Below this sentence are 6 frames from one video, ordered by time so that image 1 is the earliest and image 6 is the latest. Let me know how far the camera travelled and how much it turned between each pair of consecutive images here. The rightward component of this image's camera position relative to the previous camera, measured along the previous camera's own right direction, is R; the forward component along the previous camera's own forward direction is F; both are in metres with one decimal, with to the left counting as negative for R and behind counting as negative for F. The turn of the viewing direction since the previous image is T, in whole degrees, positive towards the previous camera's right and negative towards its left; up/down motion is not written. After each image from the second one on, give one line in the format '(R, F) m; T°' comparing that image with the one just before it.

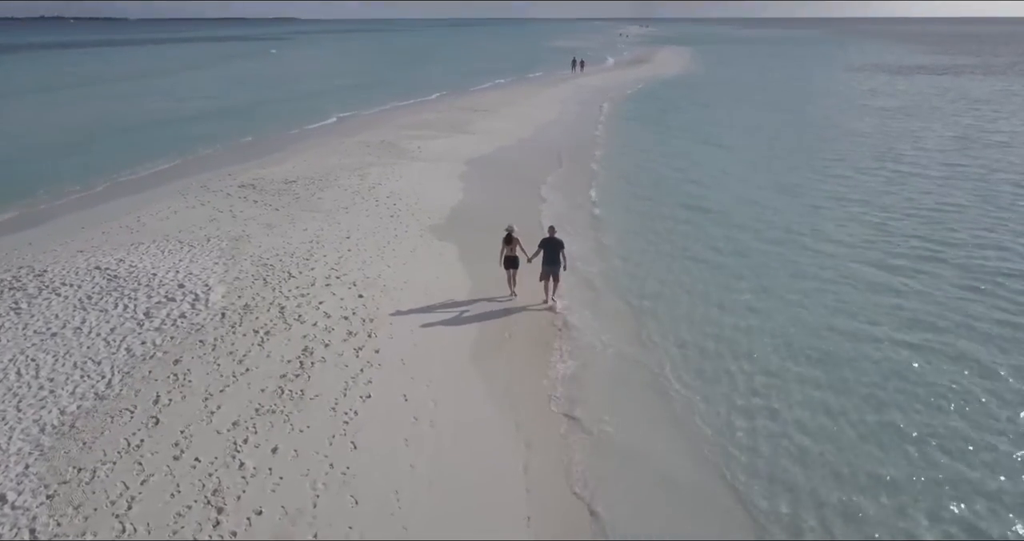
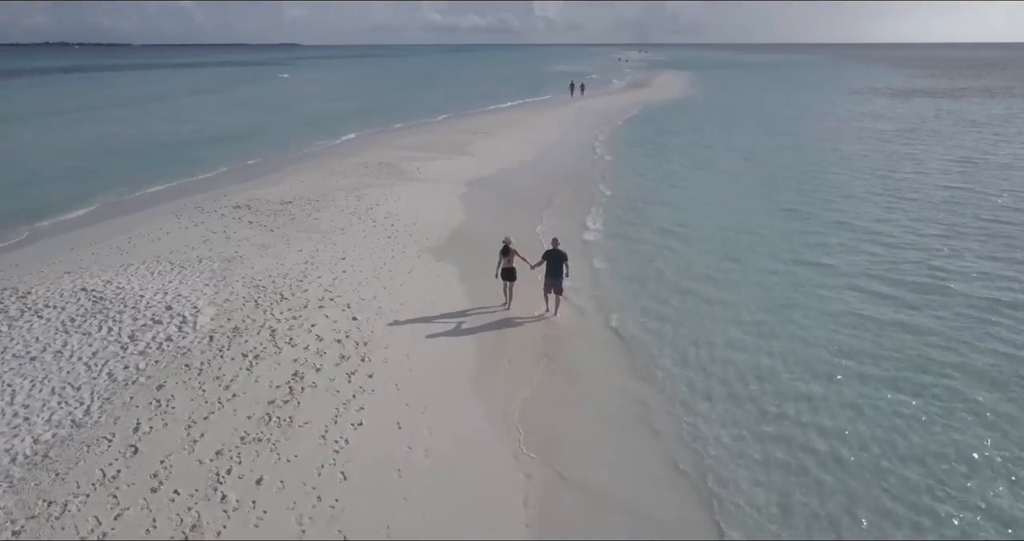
(0.0, +0.3) m; 0°
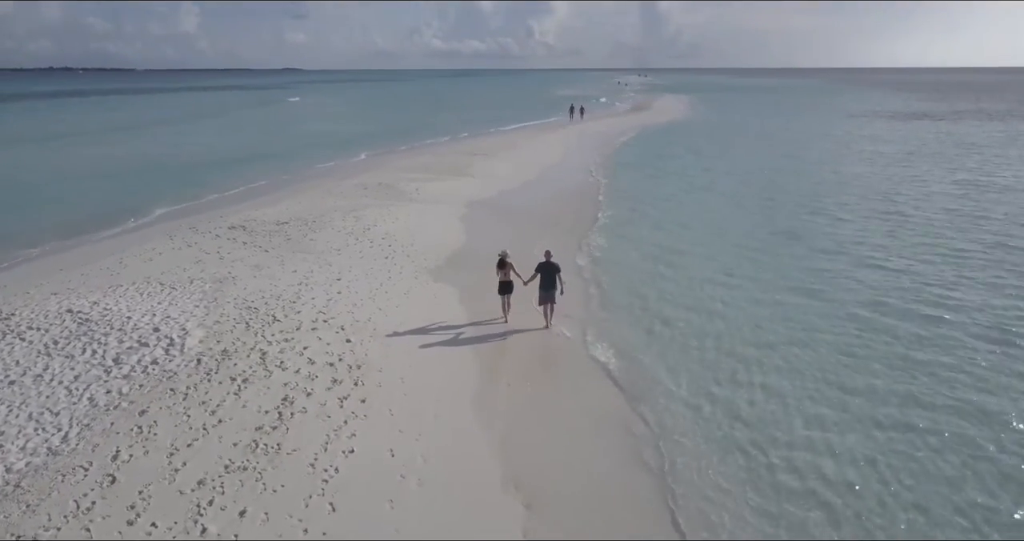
(0.0, +0.3) m; 0°
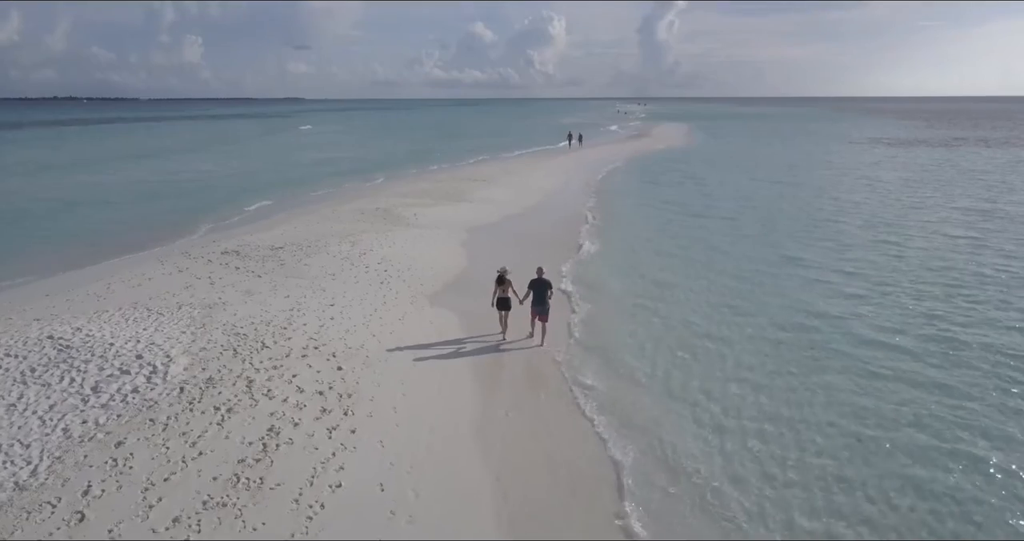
(0.0, +0.4) m; 0°
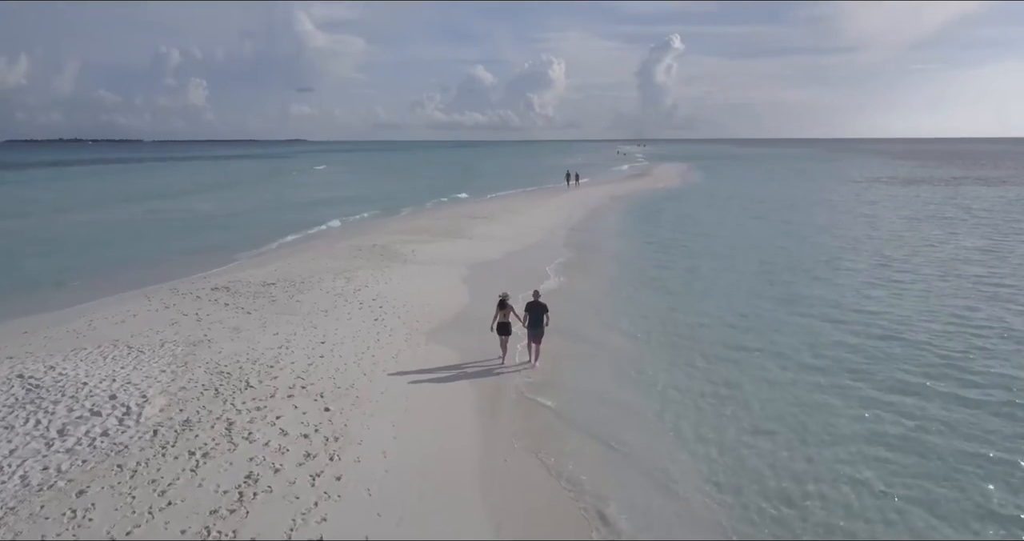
(0.0, +0.5) m; 0°
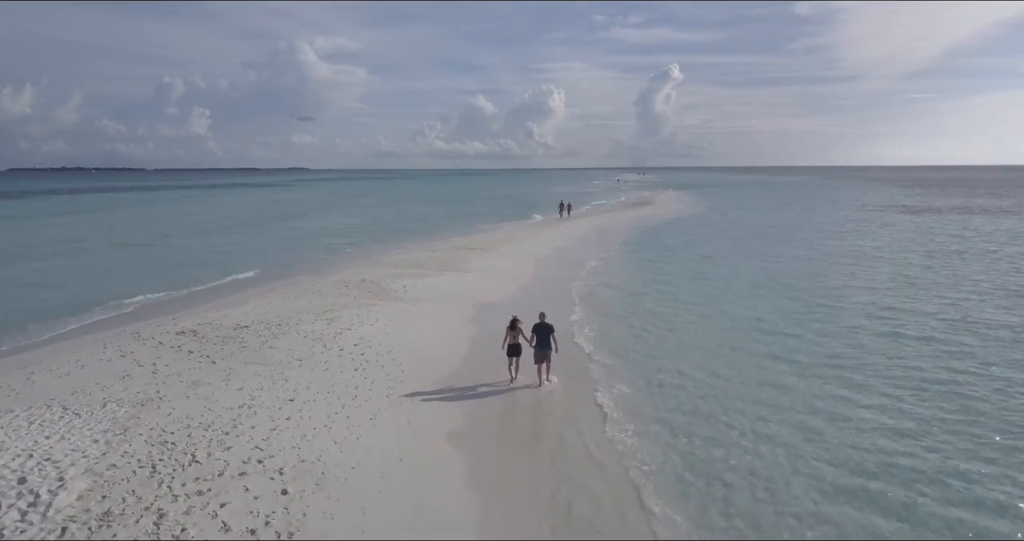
(0.0, +1.5) m; 0°
